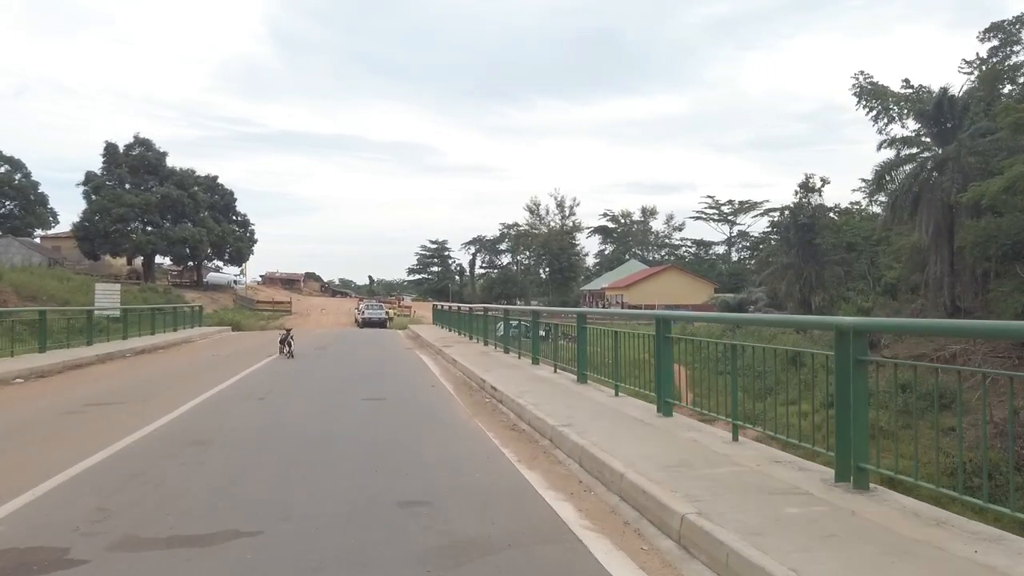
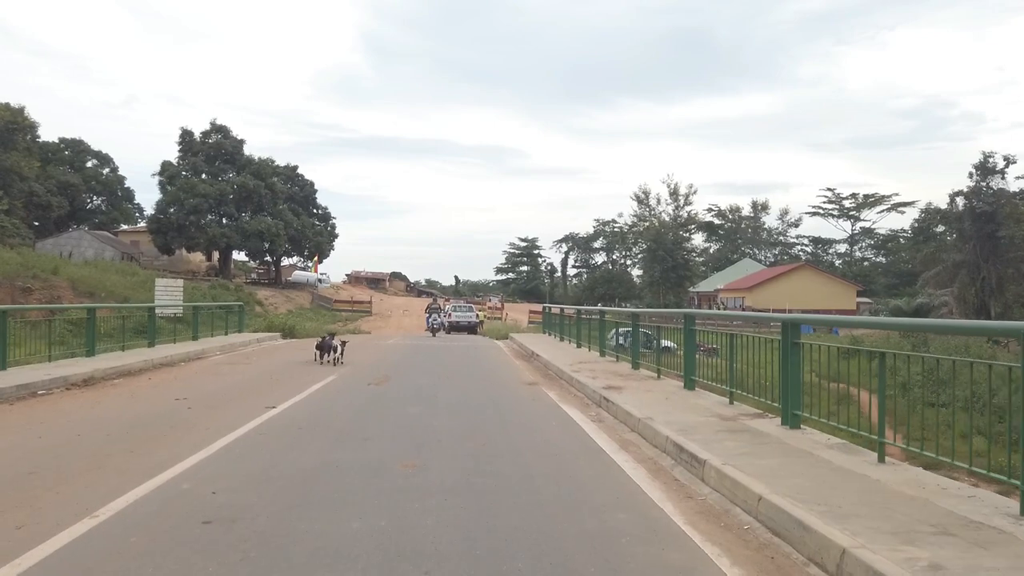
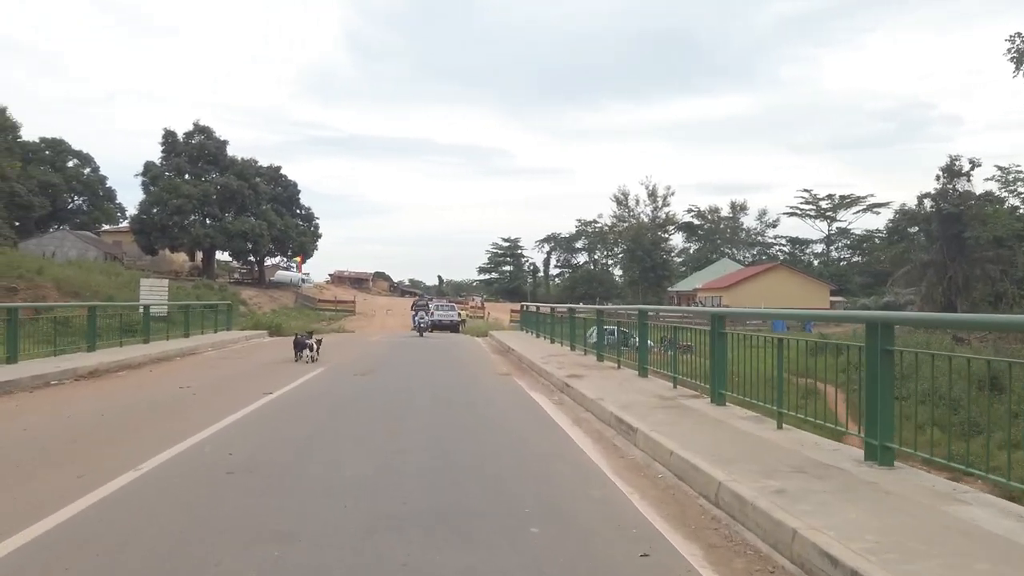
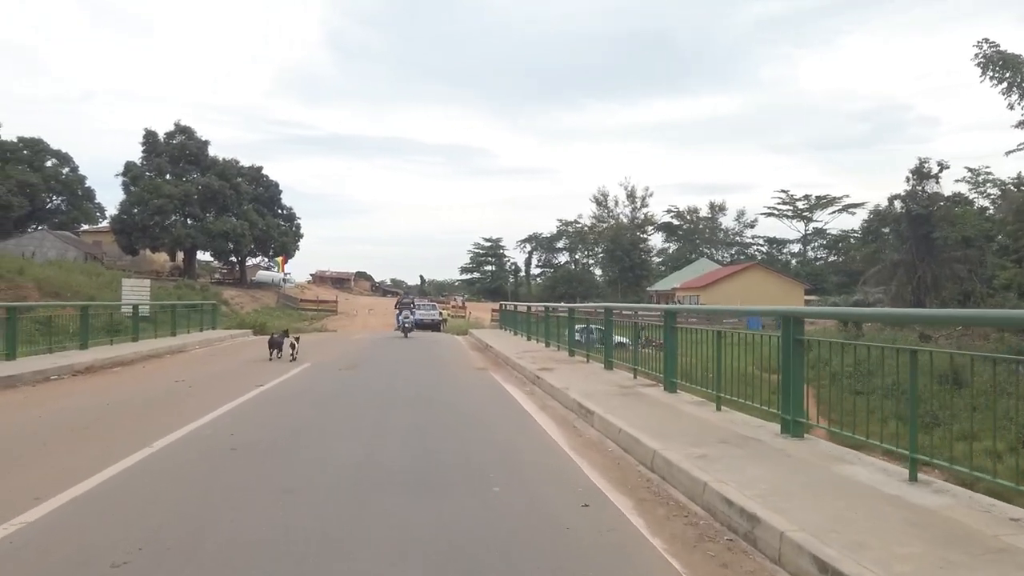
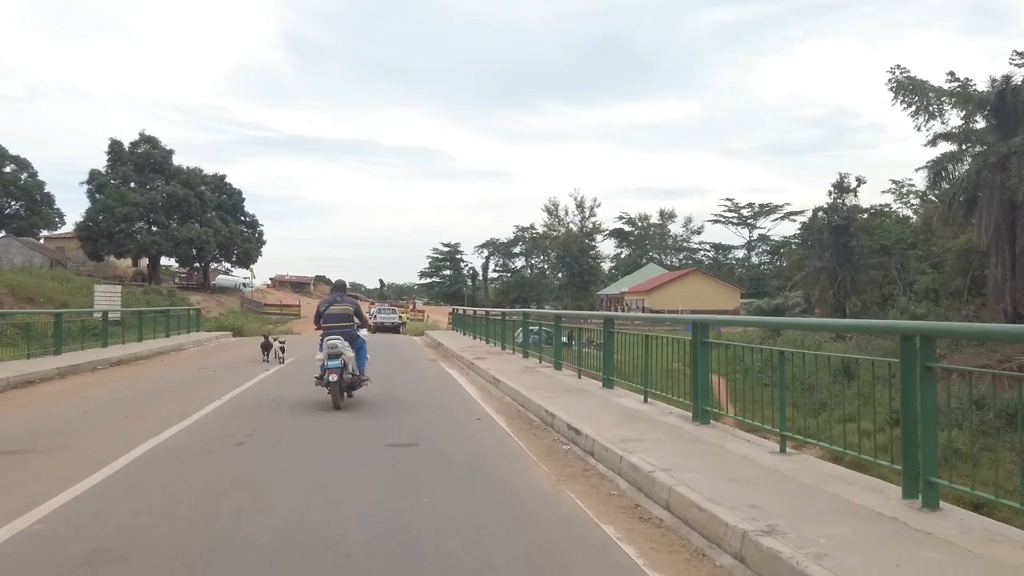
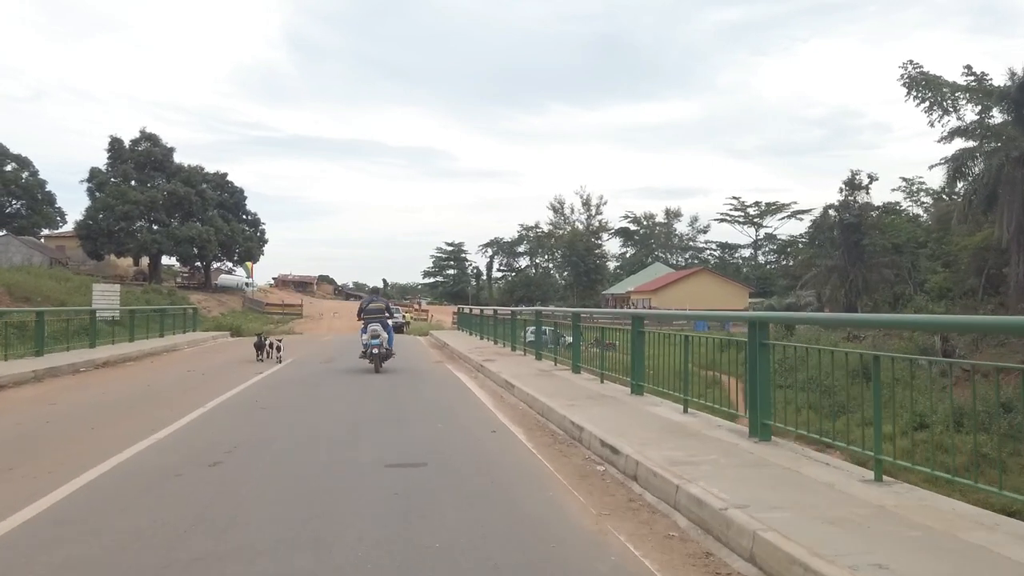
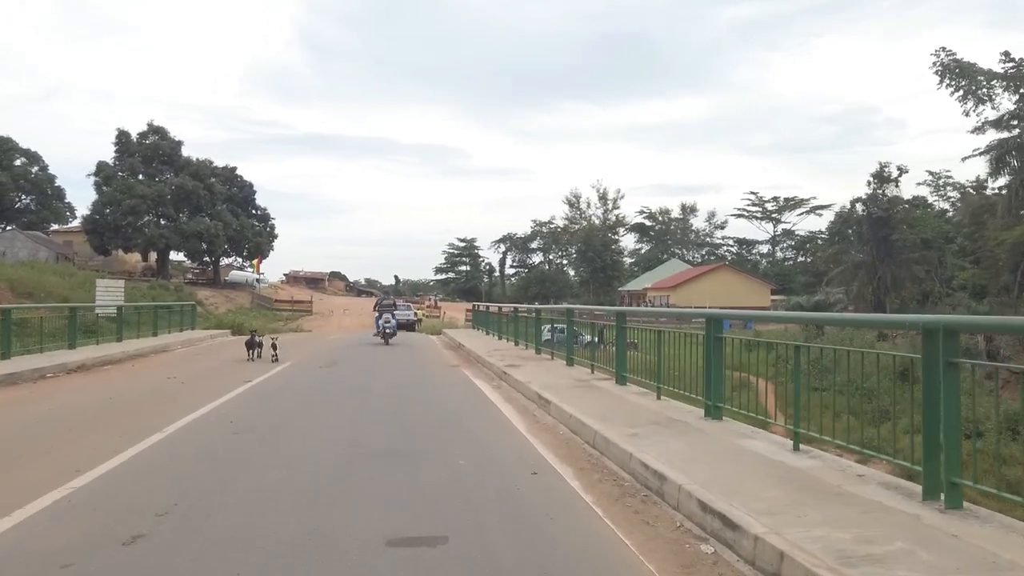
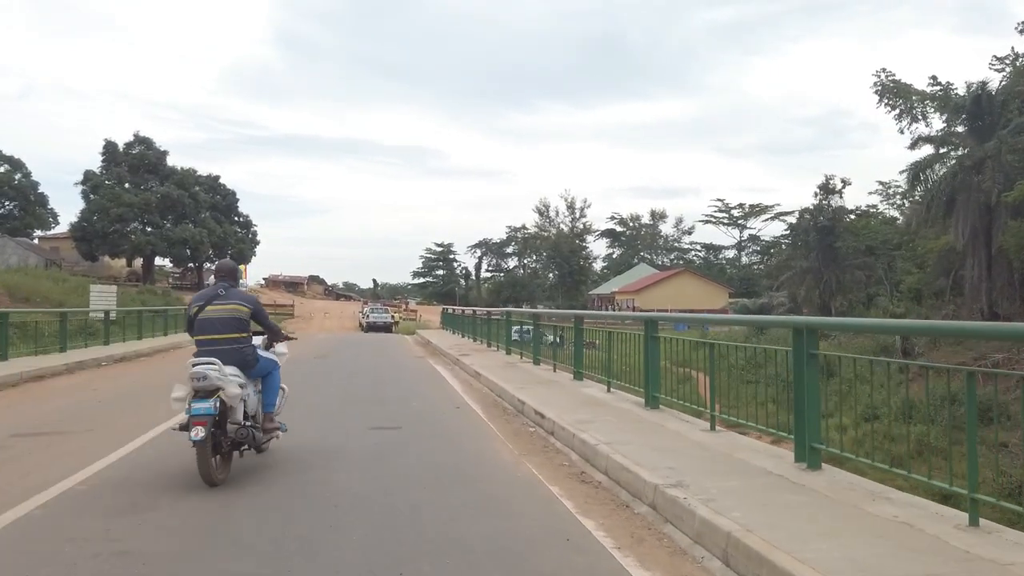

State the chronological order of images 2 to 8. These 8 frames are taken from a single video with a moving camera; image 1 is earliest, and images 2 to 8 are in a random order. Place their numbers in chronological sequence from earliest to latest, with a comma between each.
8, 5, 6, 7, 4, 3, 2
